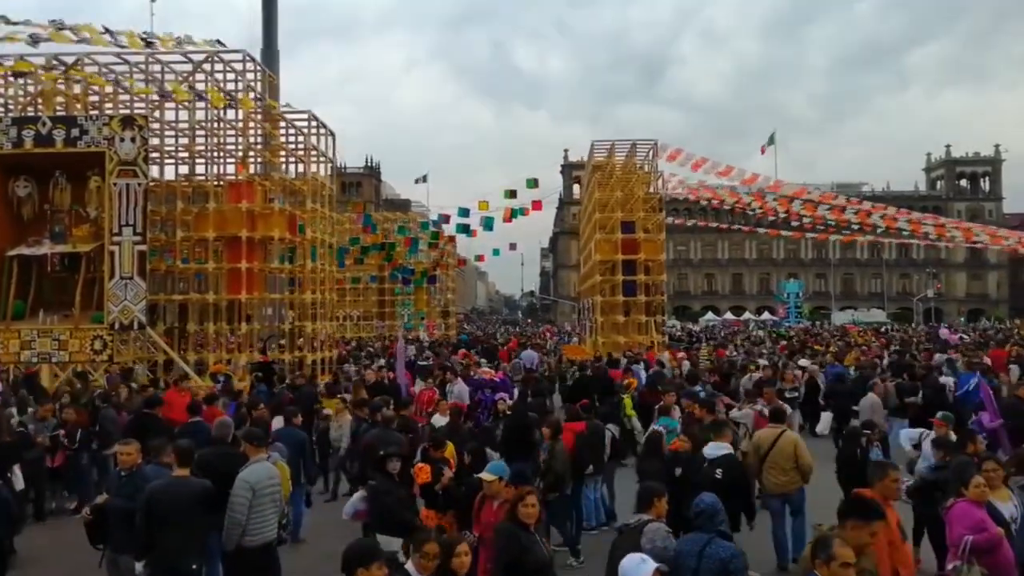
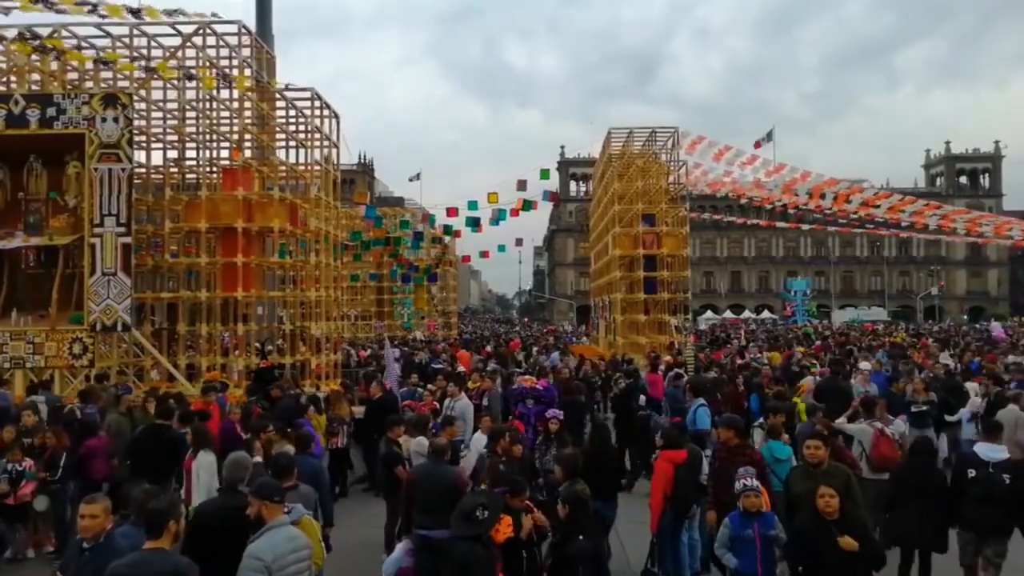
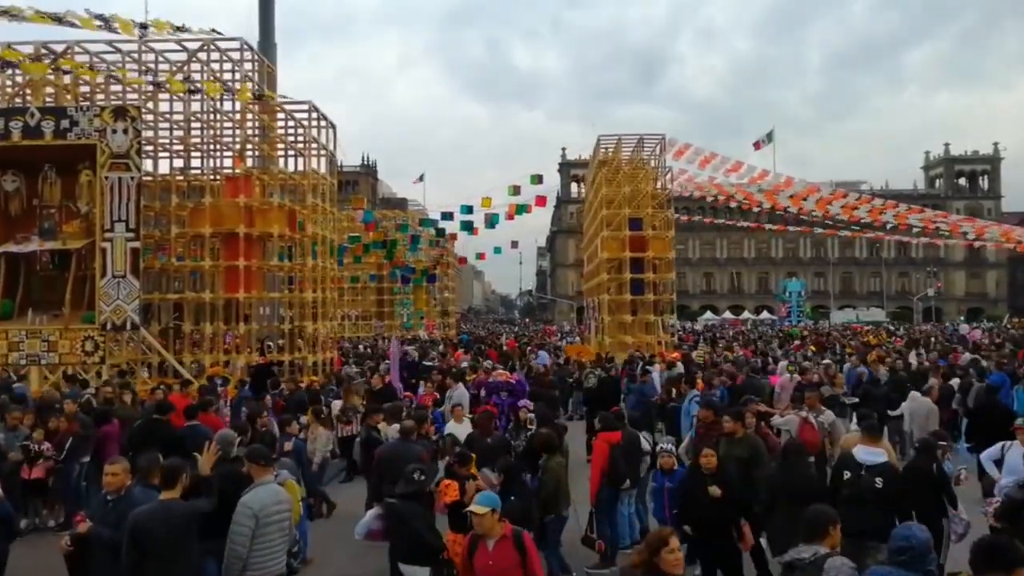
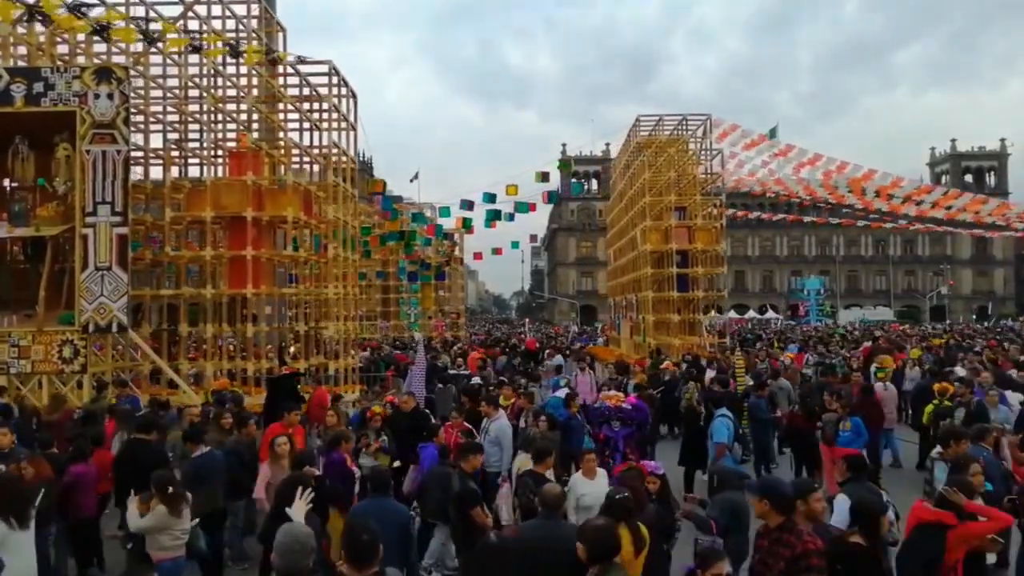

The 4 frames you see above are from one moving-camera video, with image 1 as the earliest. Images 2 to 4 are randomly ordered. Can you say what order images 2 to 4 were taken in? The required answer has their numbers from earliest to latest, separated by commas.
3, 2, 4
